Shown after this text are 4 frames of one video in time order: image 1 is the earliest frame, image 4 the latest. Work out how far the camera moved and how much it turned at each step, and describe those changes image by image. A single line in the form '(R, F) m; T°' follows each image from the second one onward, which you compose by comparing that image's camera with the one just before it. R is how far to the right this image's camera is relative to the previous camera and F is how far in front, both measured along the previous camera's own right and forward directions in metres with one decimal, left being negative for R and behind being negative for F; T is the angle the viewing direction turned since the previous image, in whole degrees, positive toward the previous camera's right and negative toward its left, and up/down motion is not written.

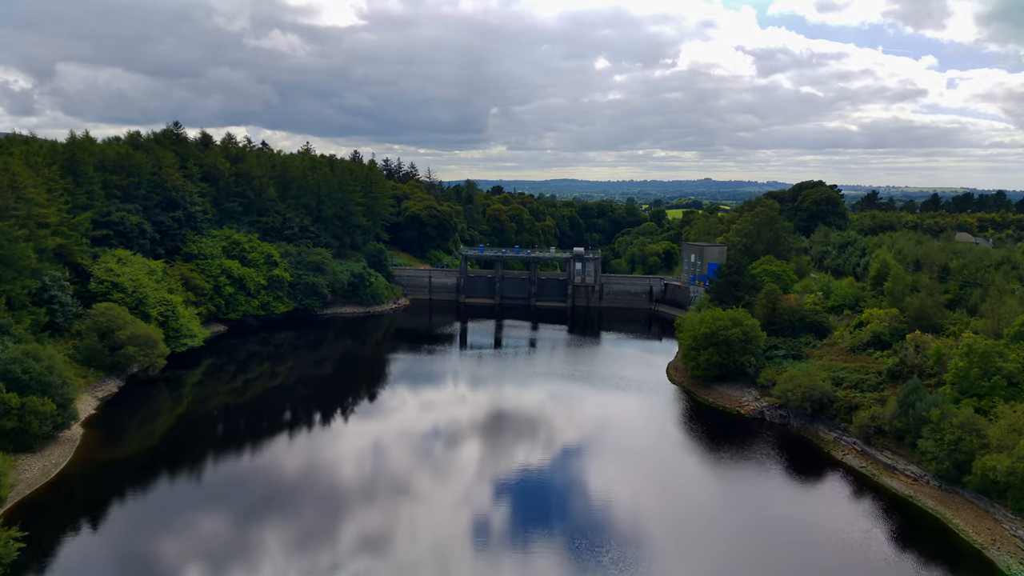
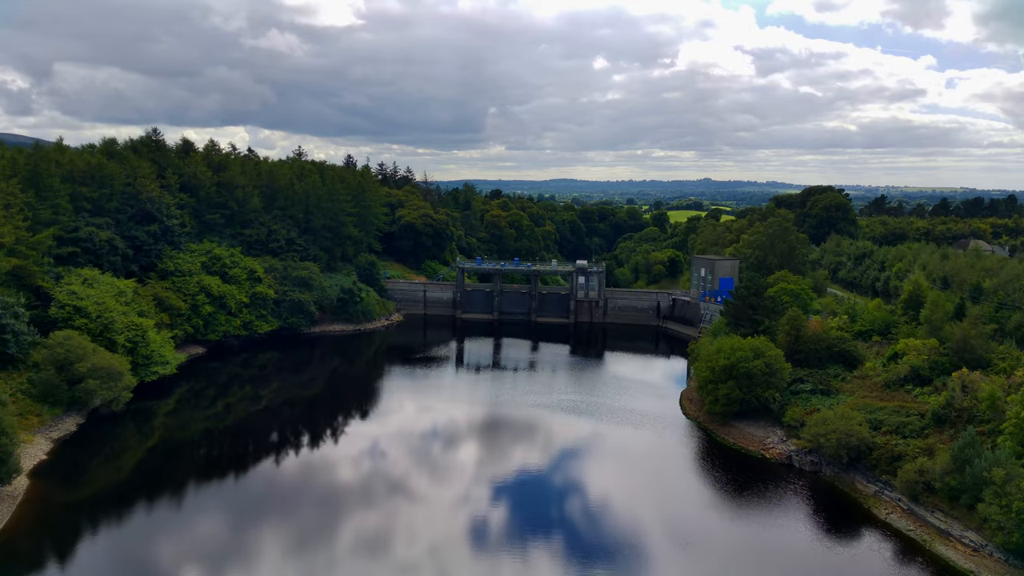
(0.0, +3.4) m; 0°
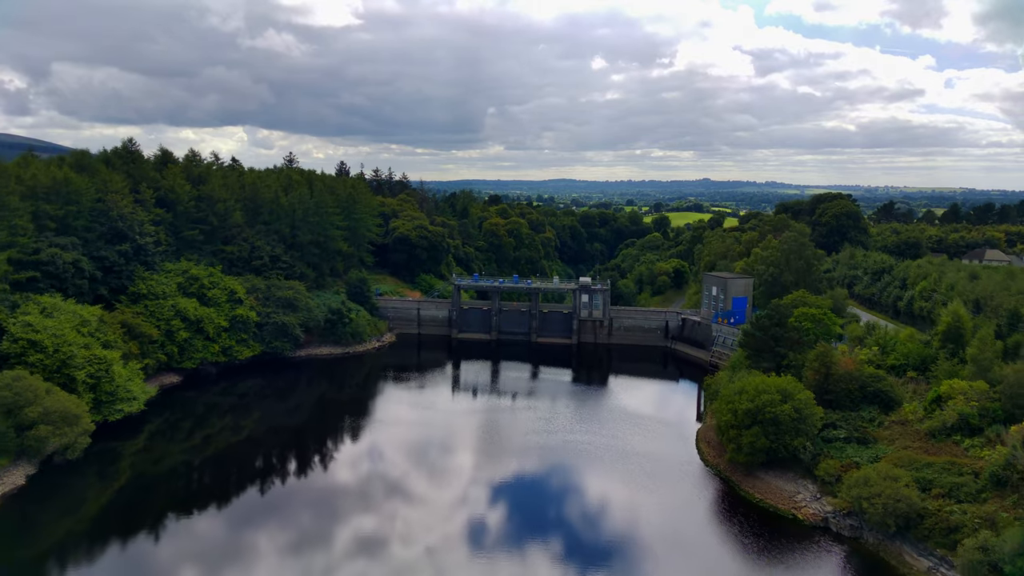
(0.0, +3.5) m; 0°
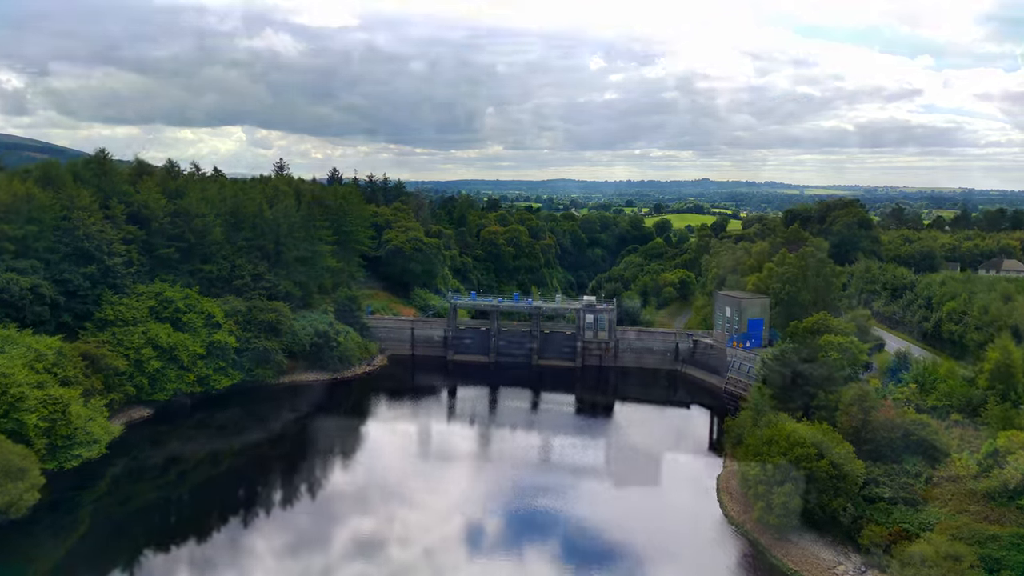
(0.0, +3.5) m; 0°
